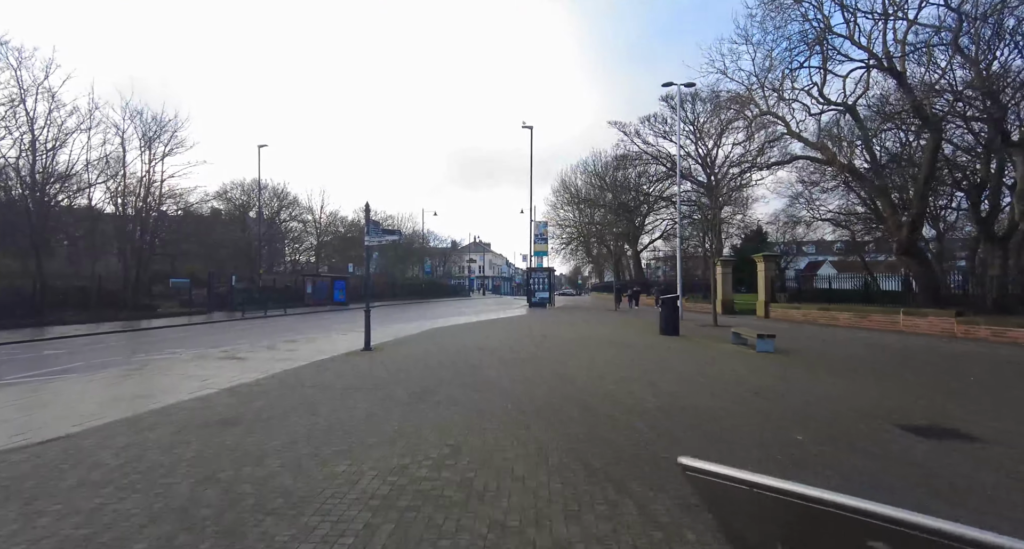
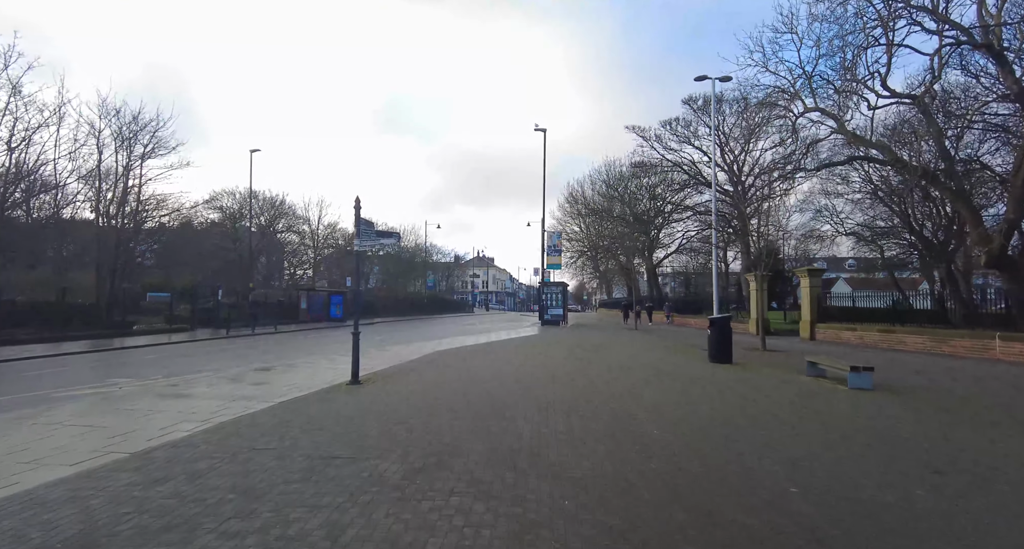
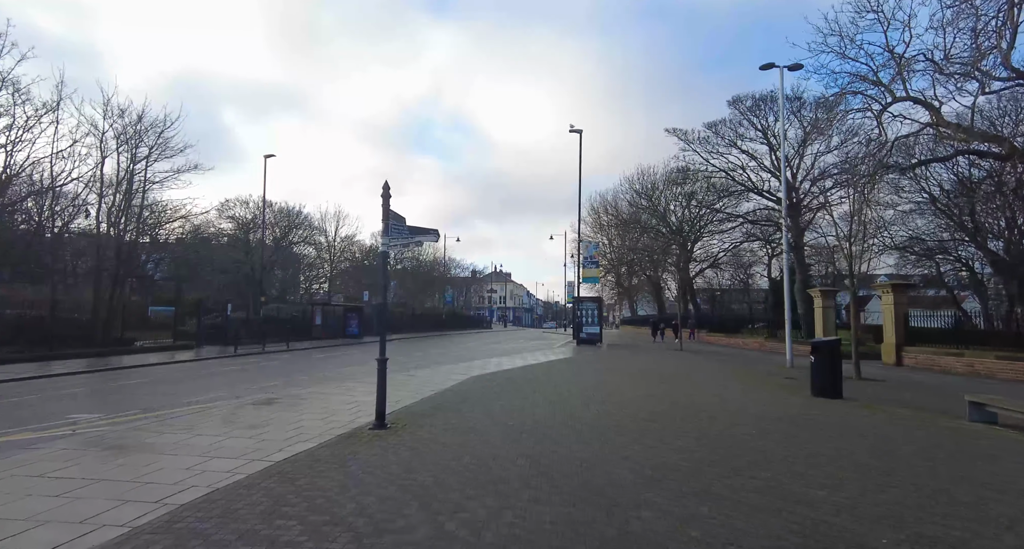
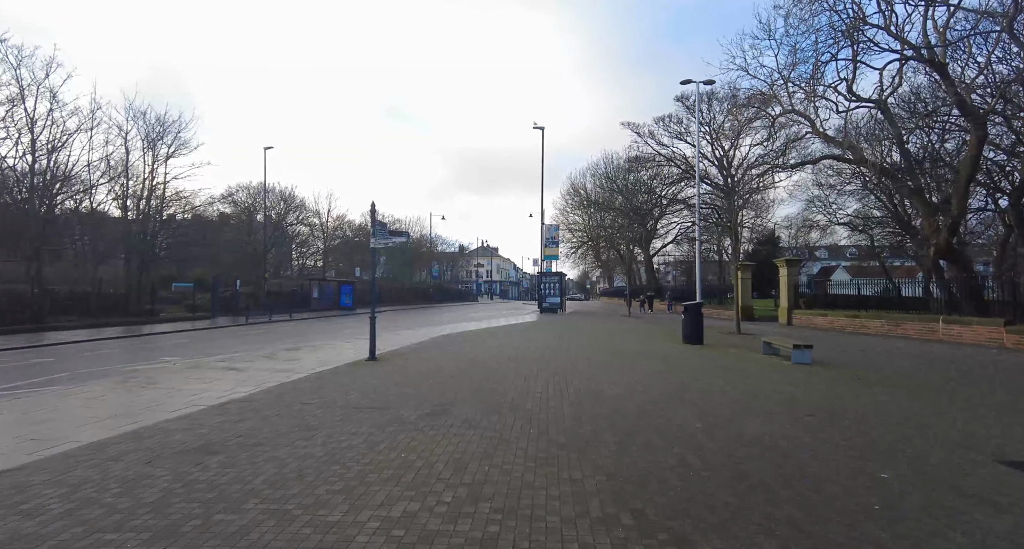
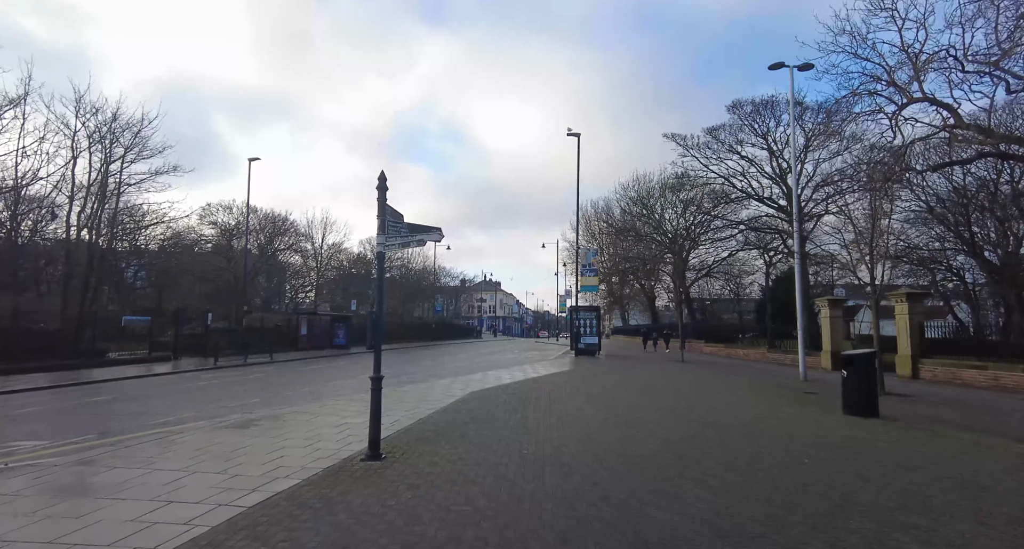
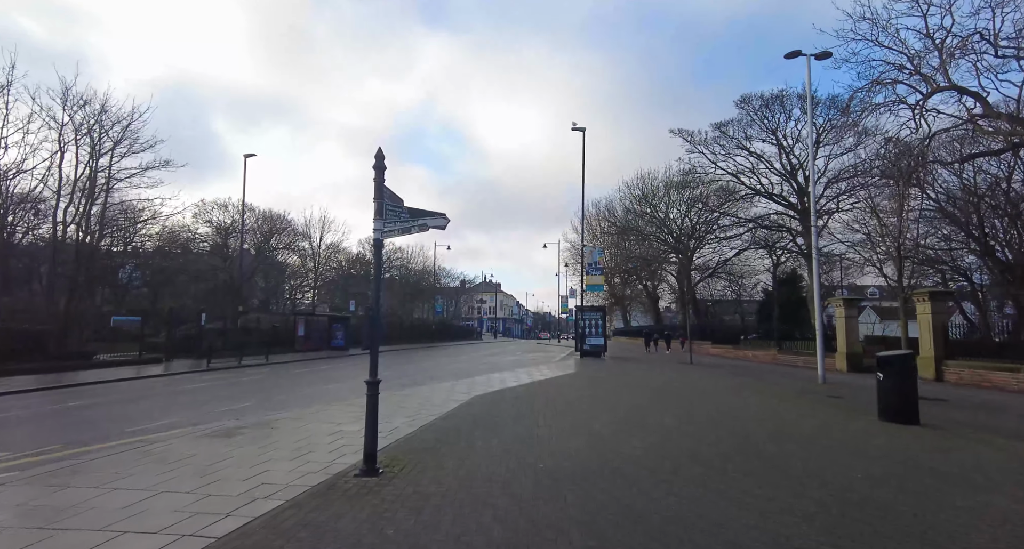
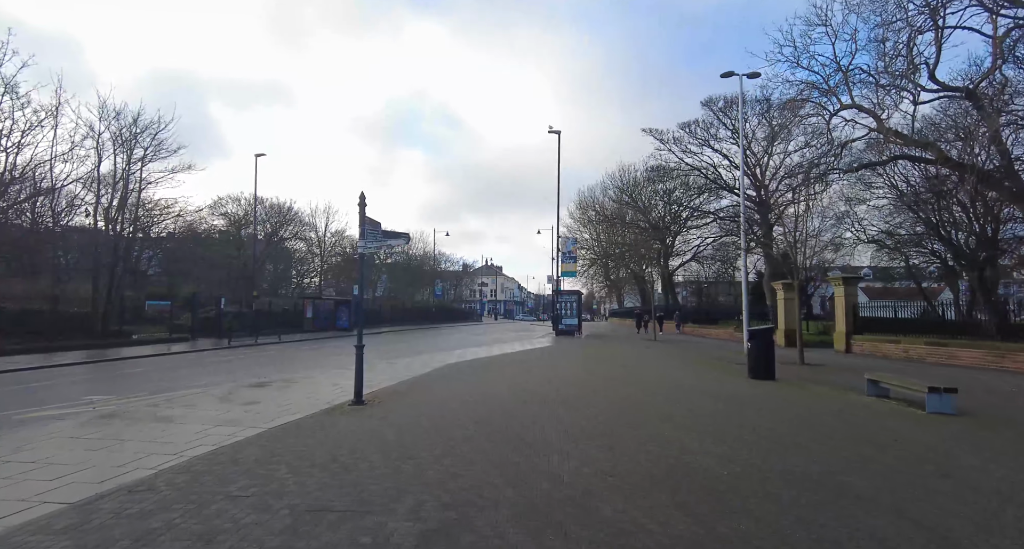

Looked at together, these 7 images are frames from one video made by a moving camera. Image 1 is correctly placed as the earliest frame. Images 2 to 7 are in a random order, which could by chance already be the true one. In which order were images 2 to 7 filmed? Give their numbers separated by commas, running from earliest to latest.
4, 2, 7, 3, 5, 6
